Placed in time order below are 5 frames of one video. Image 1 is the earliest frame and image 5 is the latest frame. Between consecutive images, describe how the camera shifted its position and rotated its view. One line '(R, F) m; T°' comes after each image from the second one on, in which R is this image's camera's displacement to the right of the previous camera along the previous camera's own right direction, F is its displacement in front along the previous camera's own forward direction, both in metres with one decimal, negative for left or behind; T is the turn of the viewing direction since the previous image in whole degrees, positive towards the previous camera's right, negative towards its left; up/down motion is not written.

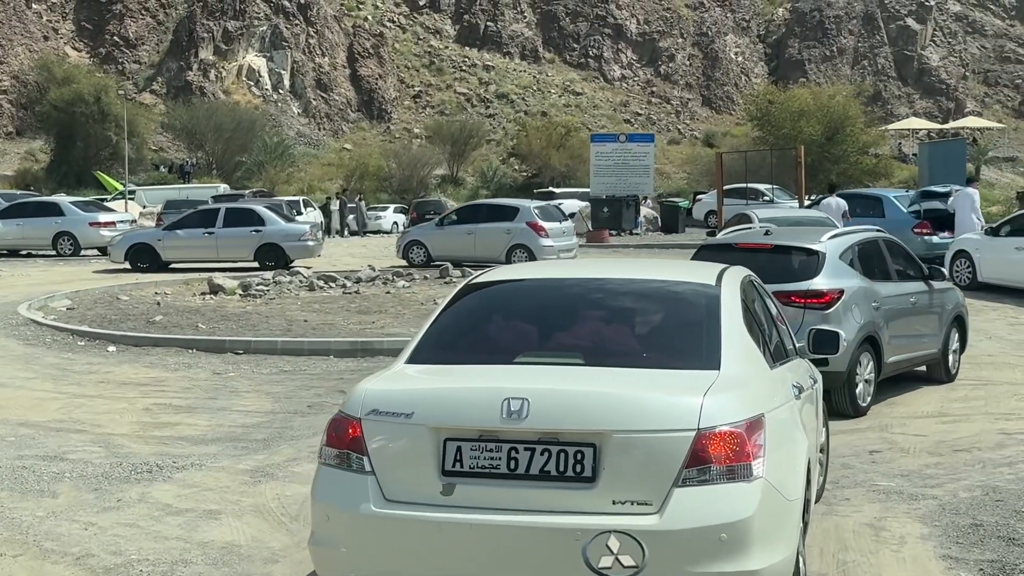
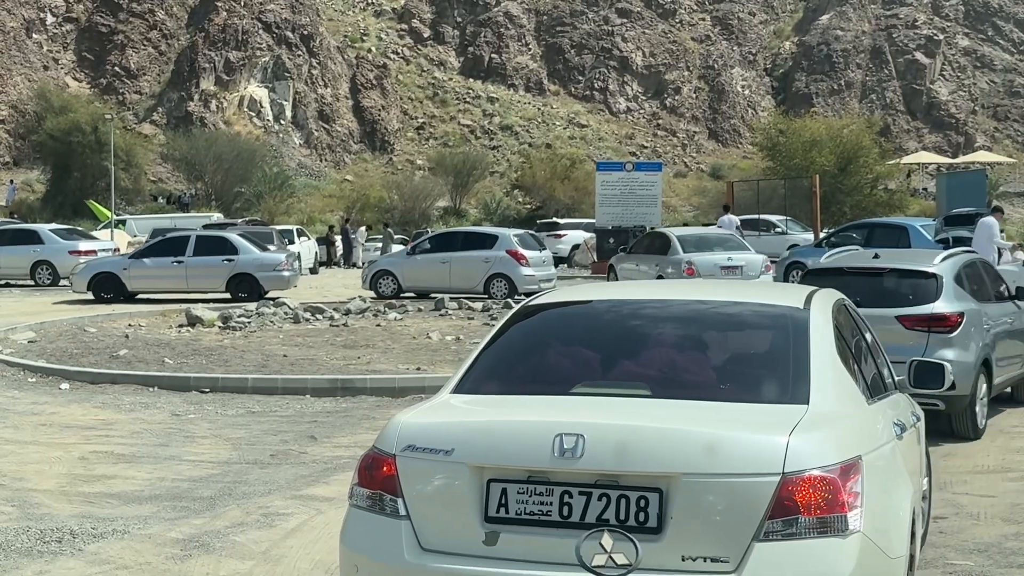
(+0.1, +1.2) m; 0°
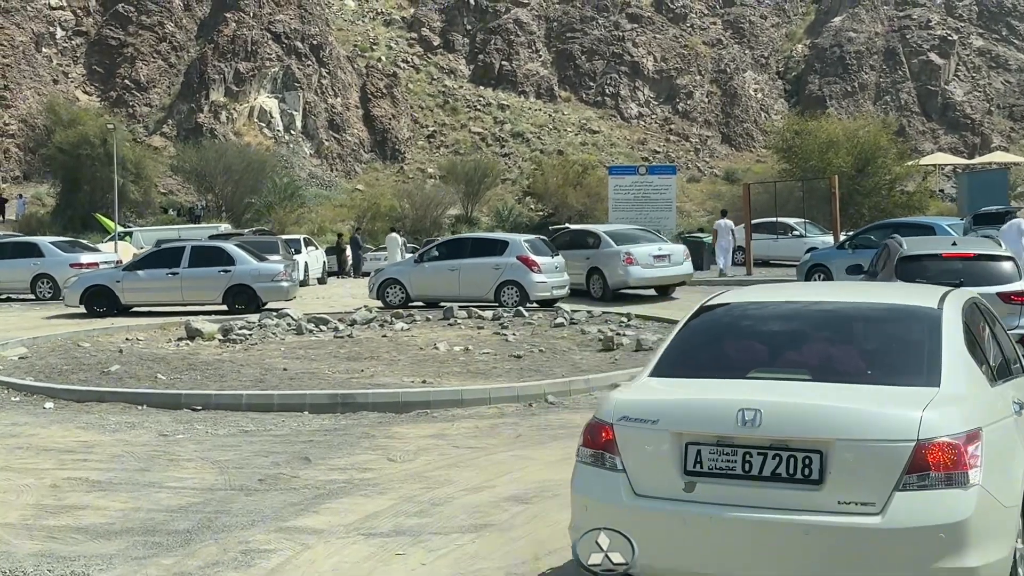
(0.0, +0.7) m; -1°
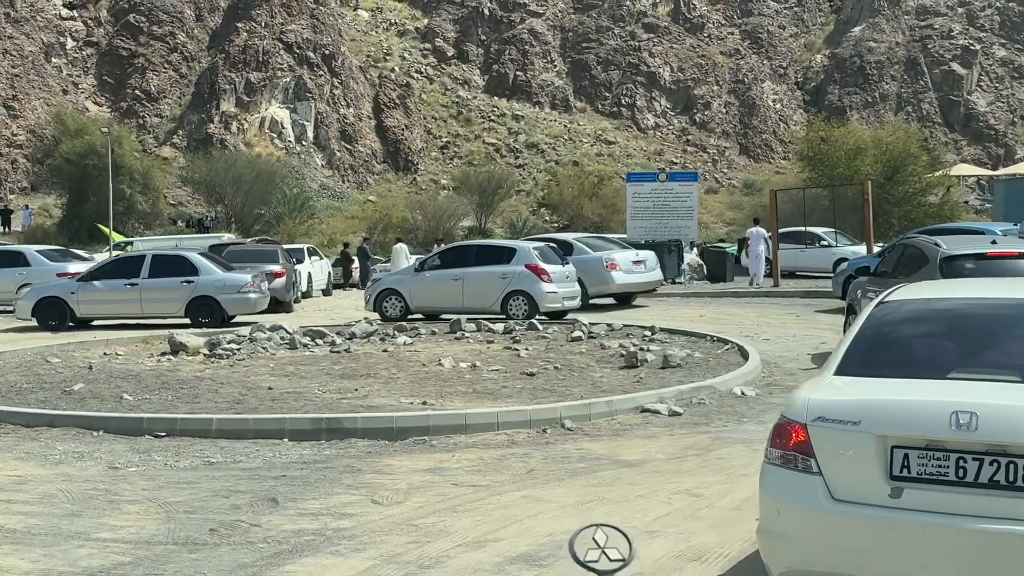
(0.0, +1.4) m; -1°
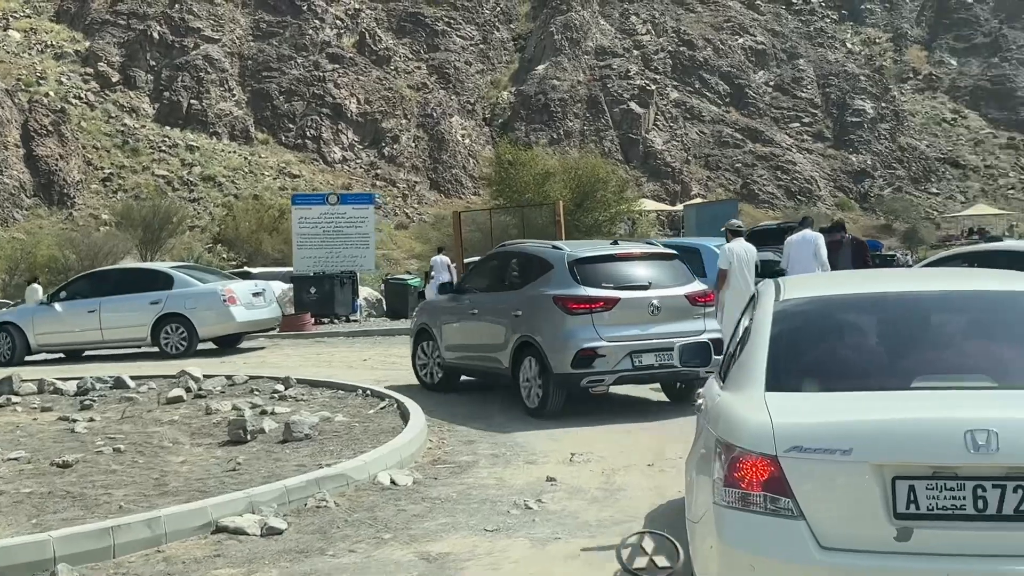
(+1.1, +3.9) m; +15°
